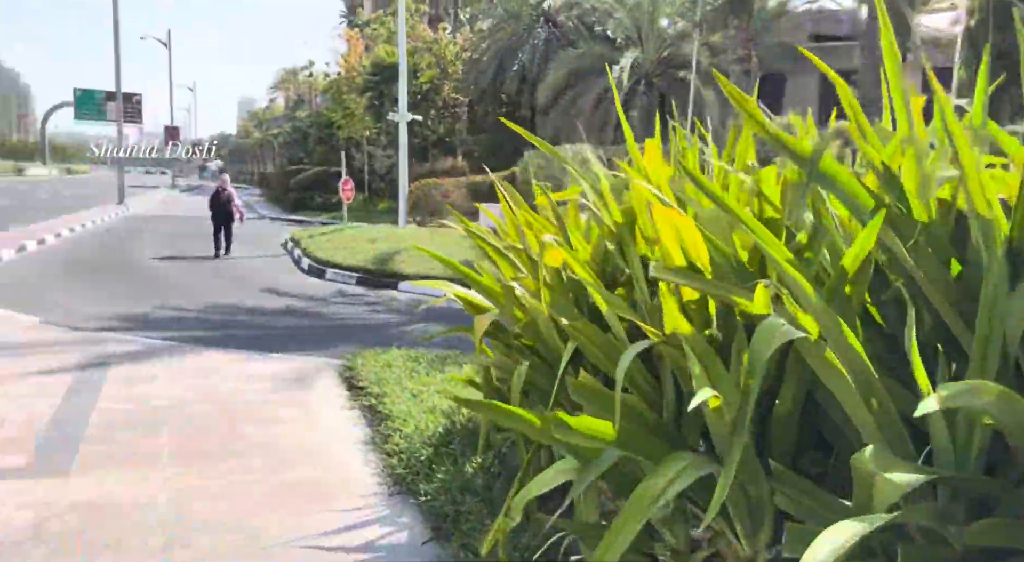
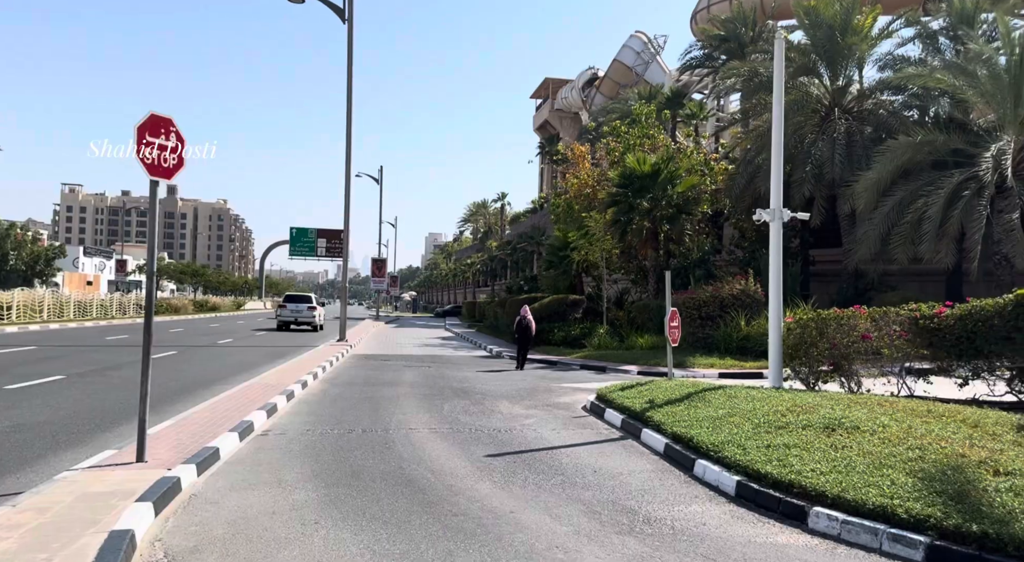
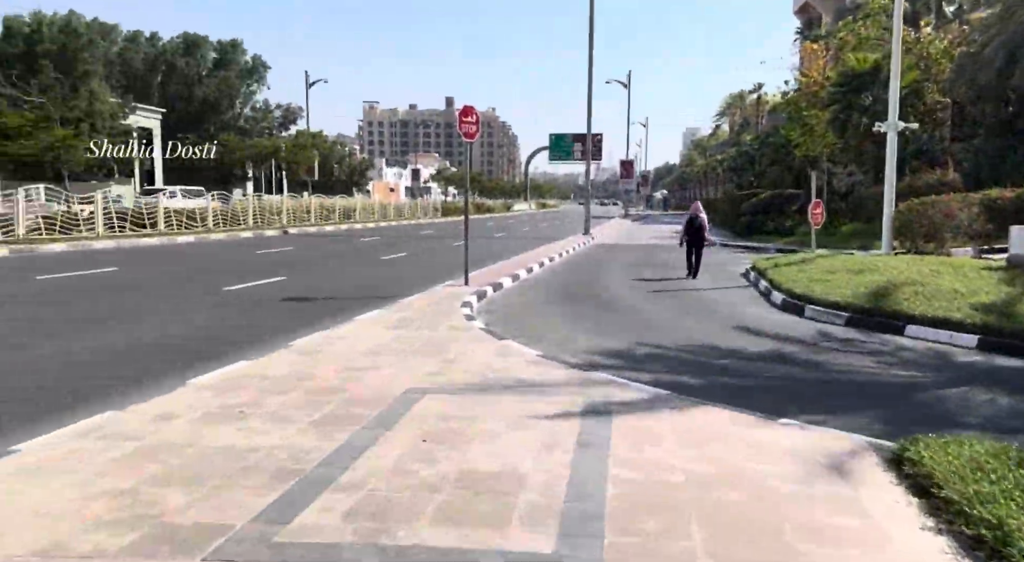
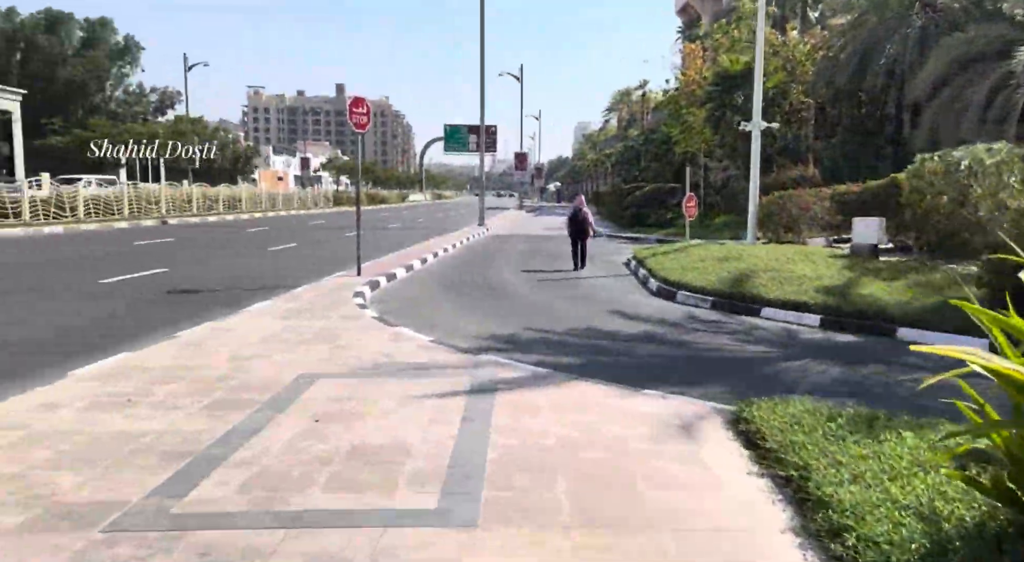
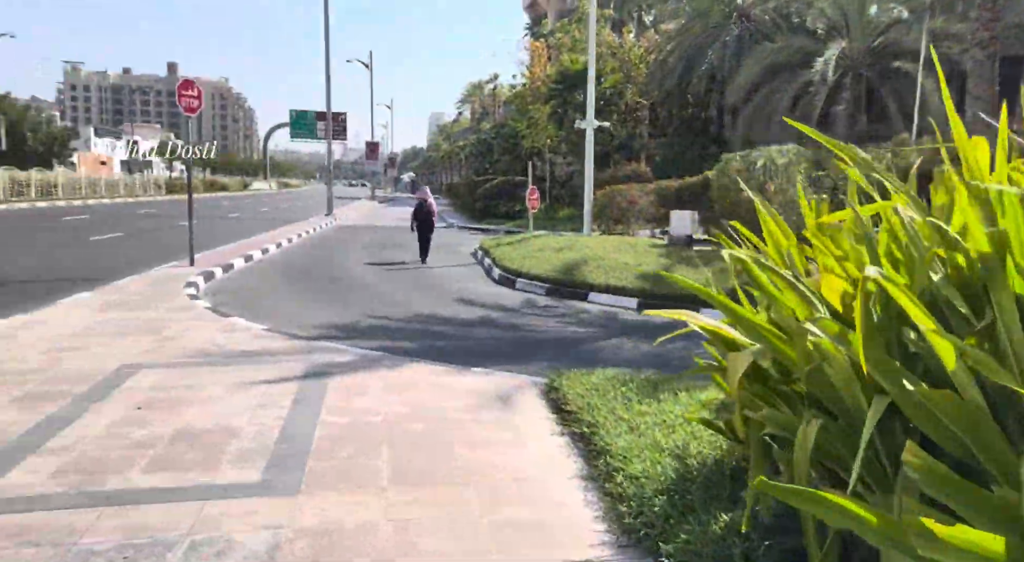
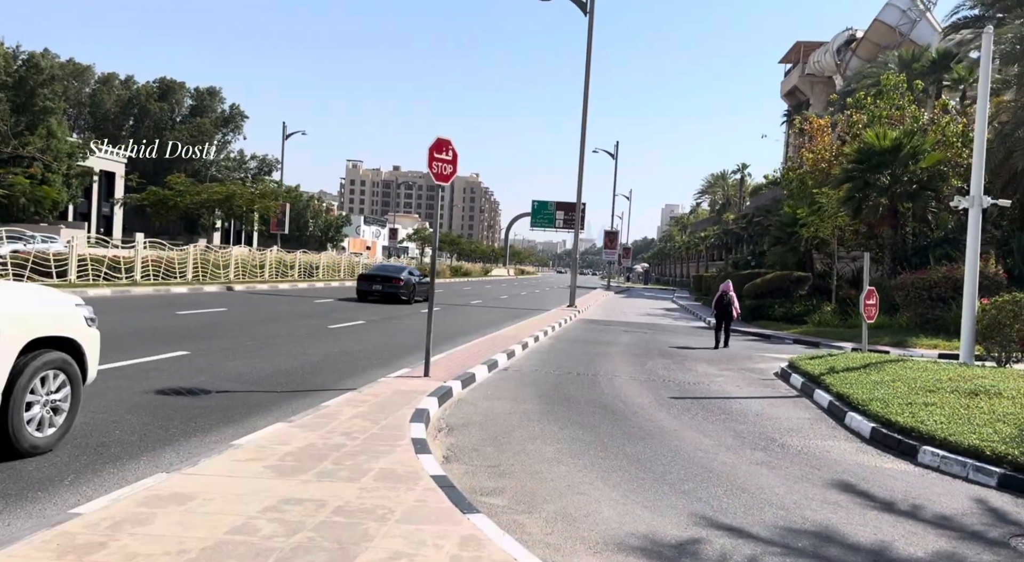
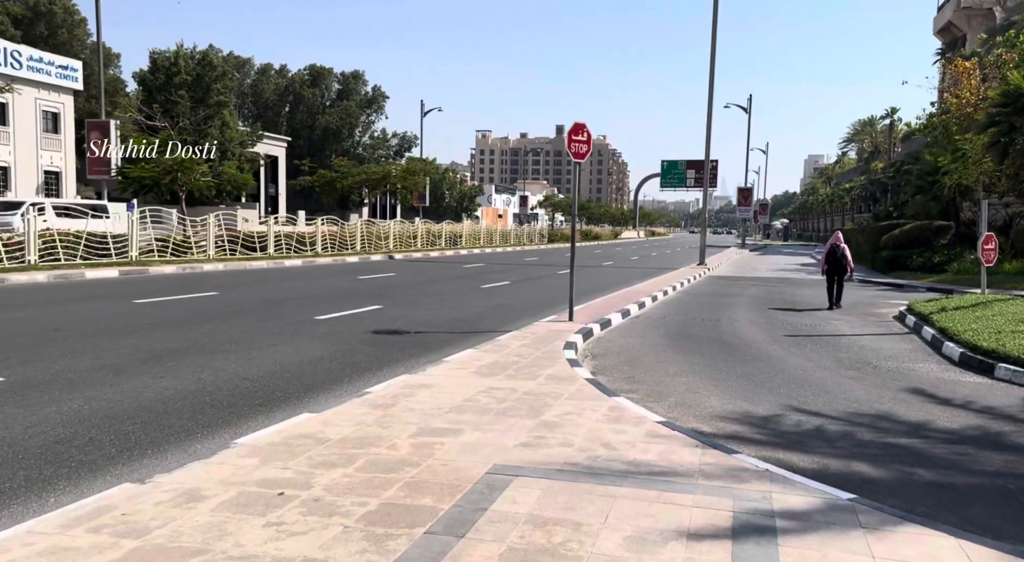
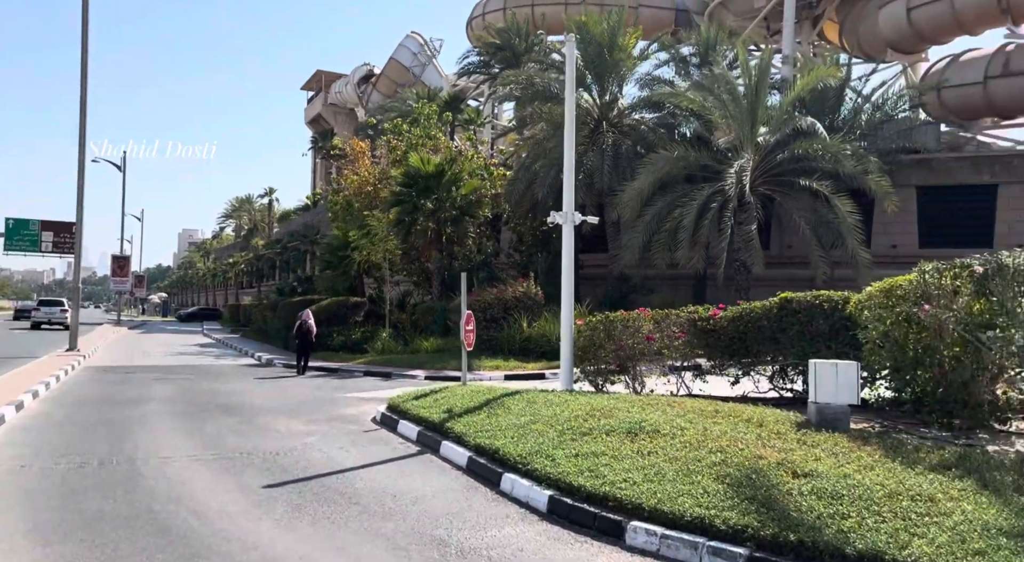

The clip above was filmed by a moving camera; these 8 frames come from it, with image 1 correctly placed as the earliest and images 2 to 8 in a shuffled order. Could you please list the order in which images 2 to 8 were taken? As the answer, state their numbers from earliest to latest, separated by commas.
5, 4, 3, 7, 6, 2, 8
